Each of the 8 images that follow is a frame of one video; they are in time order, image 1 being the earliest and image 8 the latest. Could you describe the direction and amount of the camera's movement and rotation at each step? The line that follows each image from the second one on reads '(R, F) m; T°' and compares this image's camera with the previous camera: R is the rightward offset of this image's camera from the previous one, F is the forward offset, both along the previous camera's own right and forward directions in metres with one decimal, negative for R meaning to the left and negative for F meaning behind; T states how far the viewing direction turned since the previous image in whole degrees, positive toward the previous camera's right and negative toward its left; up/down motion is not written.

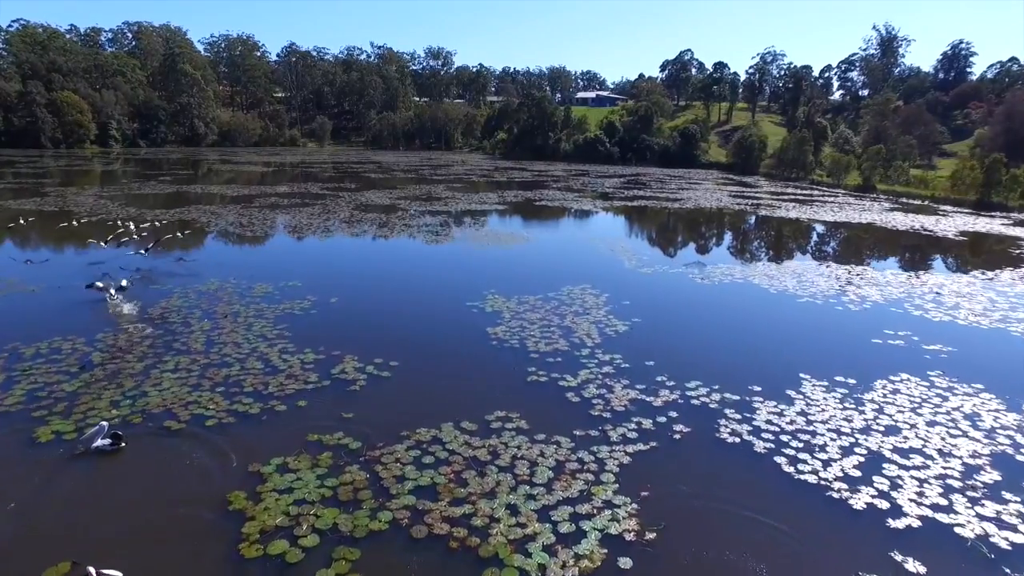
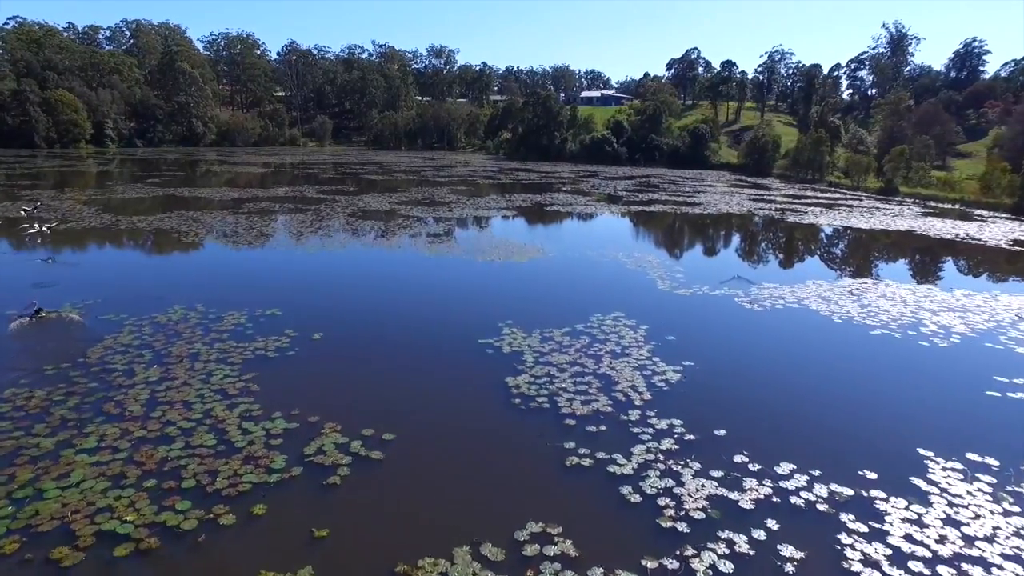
(-0.4, +2.5) m; 0°
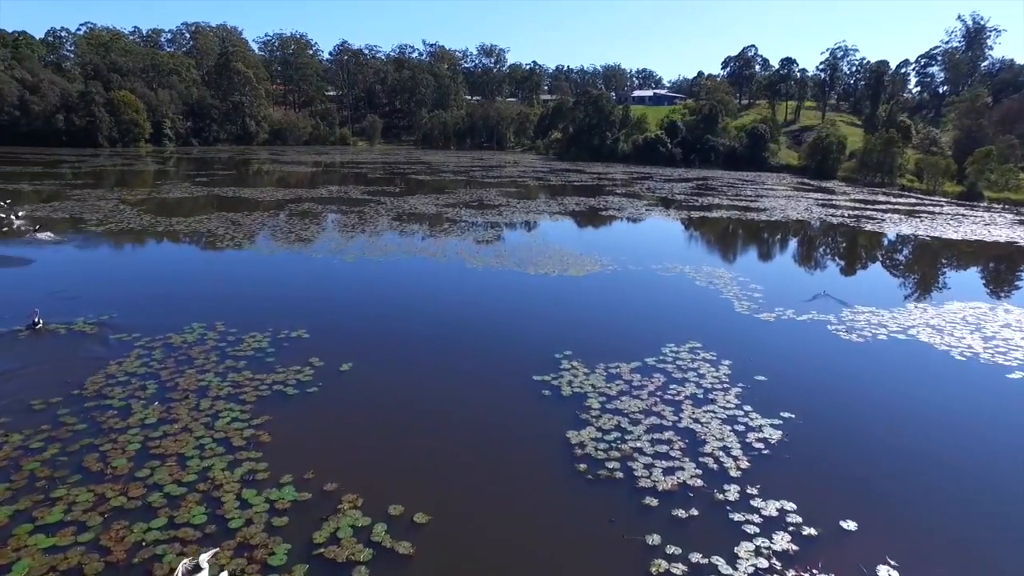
(-0.2, +1.8) m; -4°
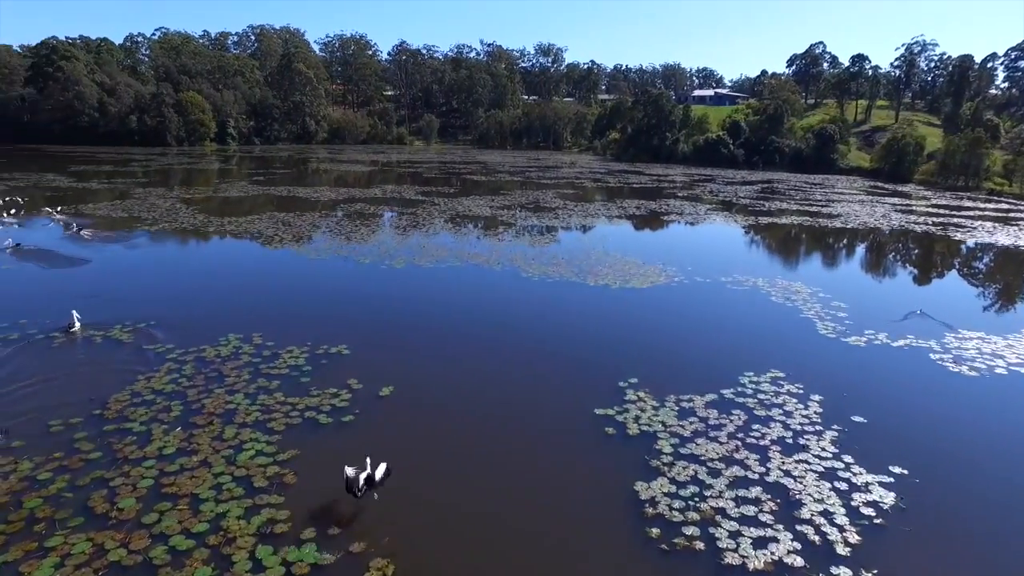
(-0.1, +1.1) m; -4°
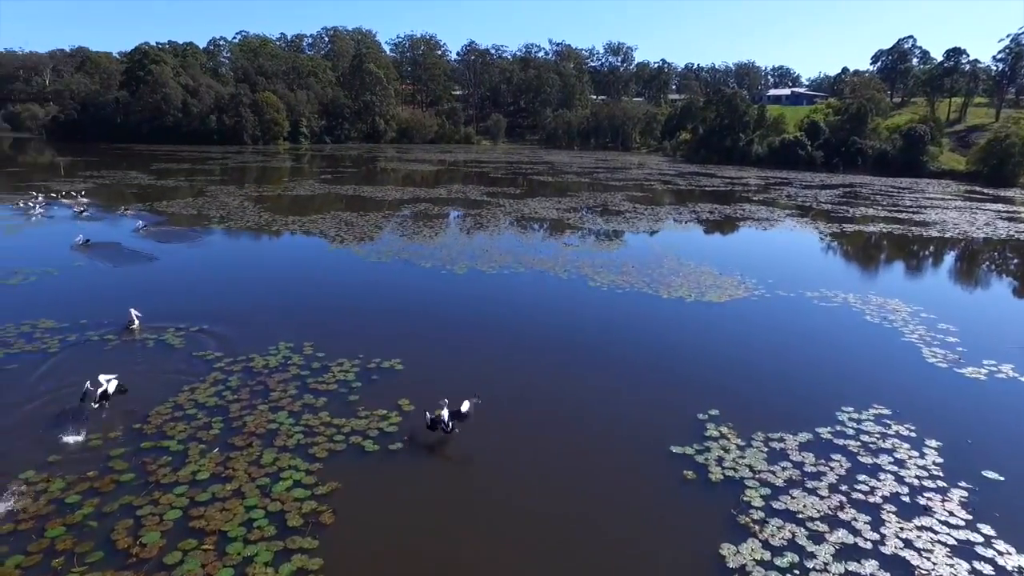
(-0.1, +0.9) m; -5°
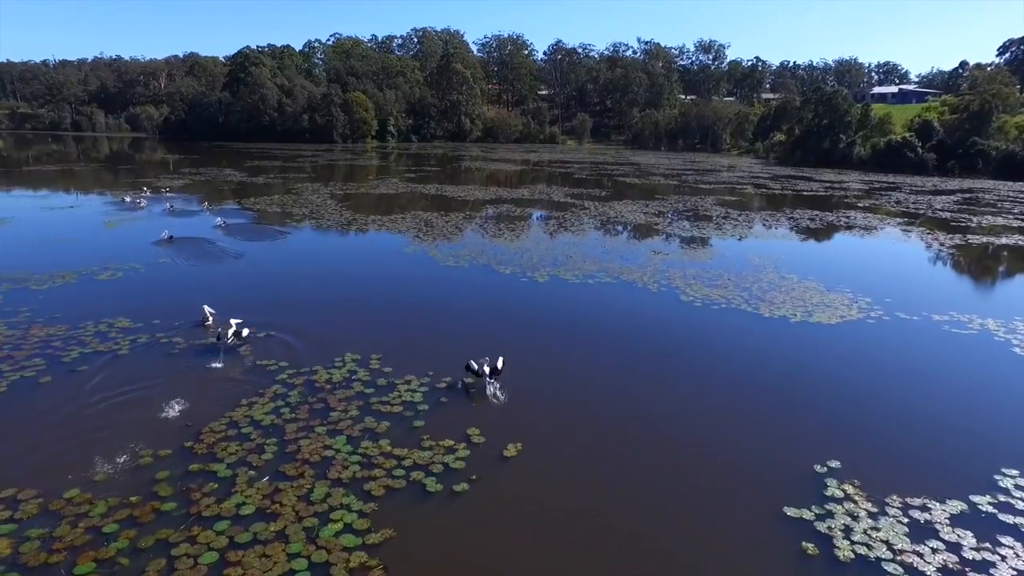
(-0.1, +1.0) m; -7°
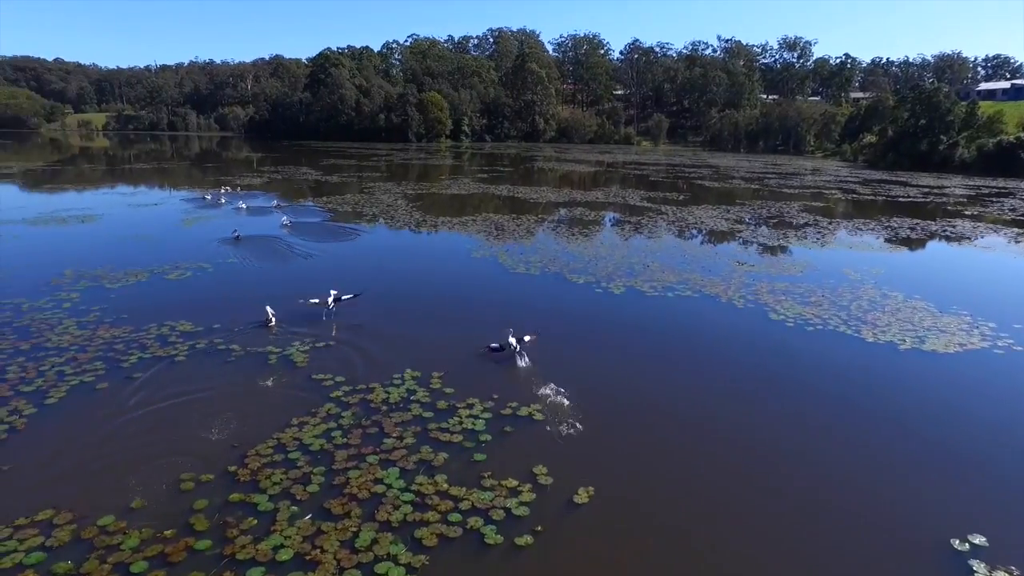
(-0.1, +0.9) m; -6°
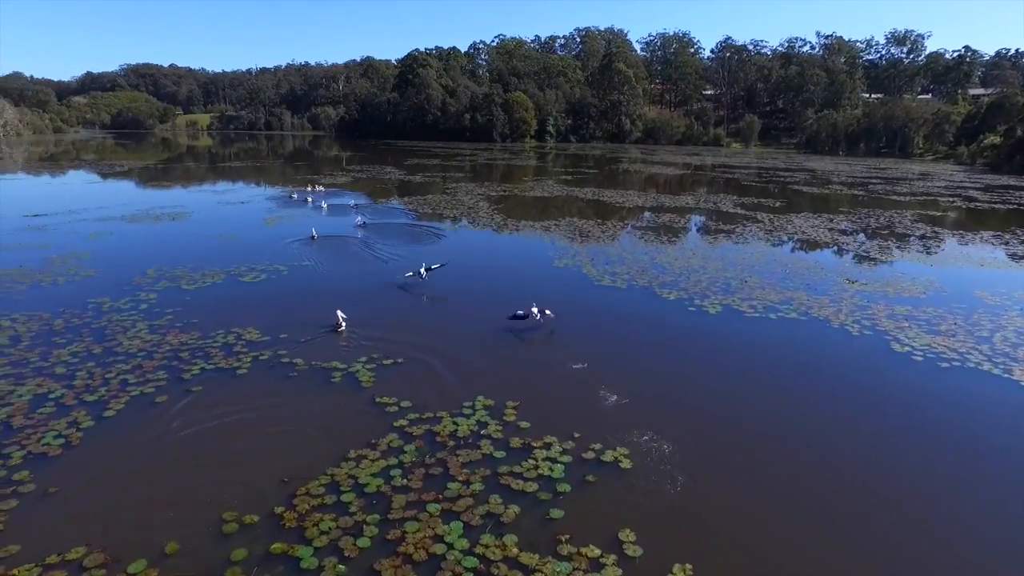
(-0.1, +1.1) m; -7°
